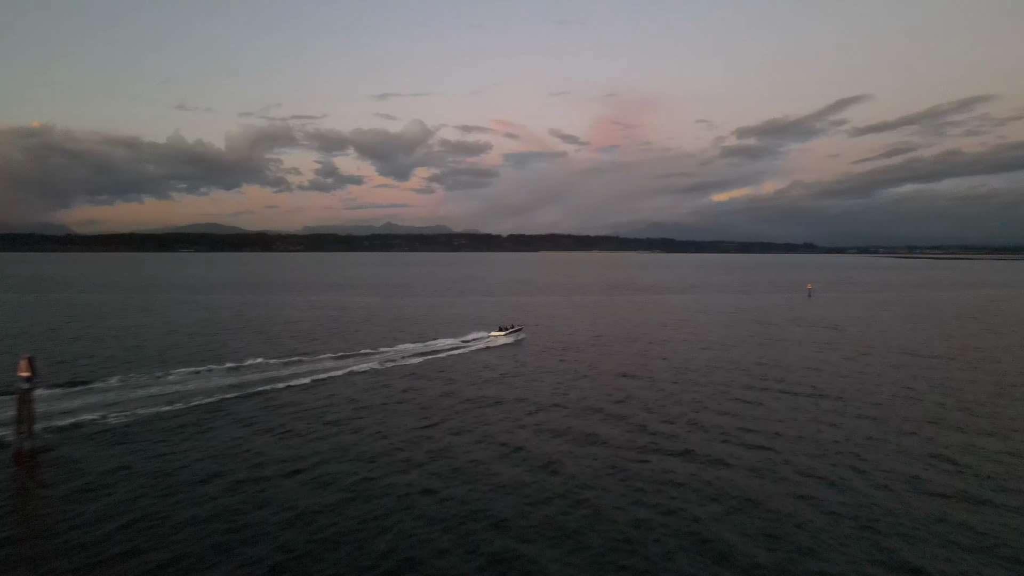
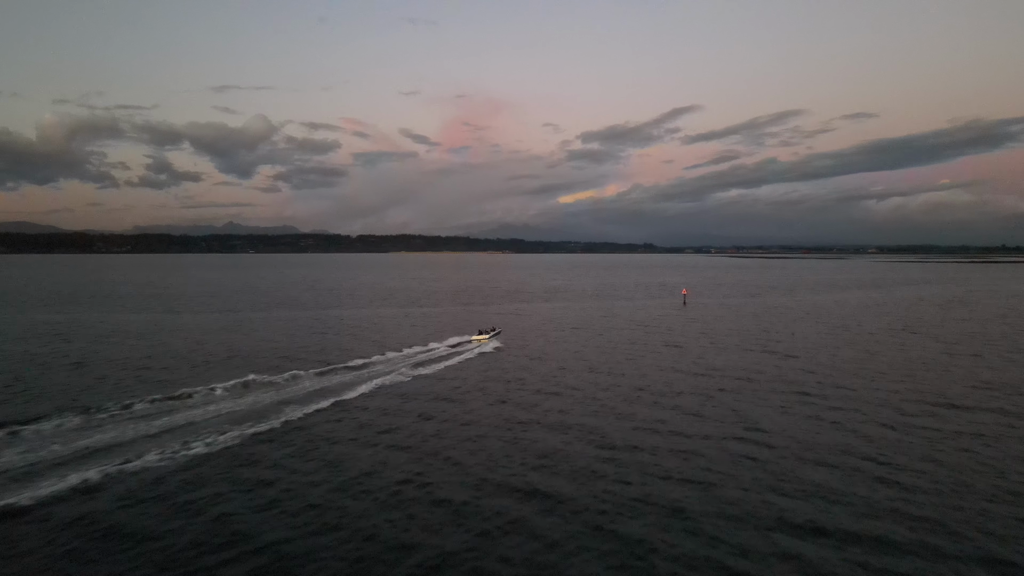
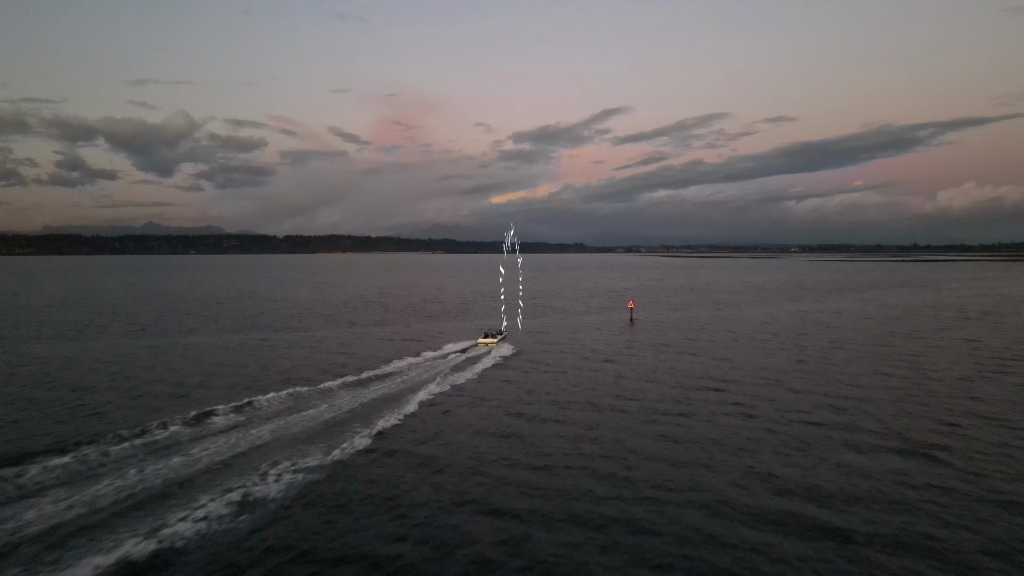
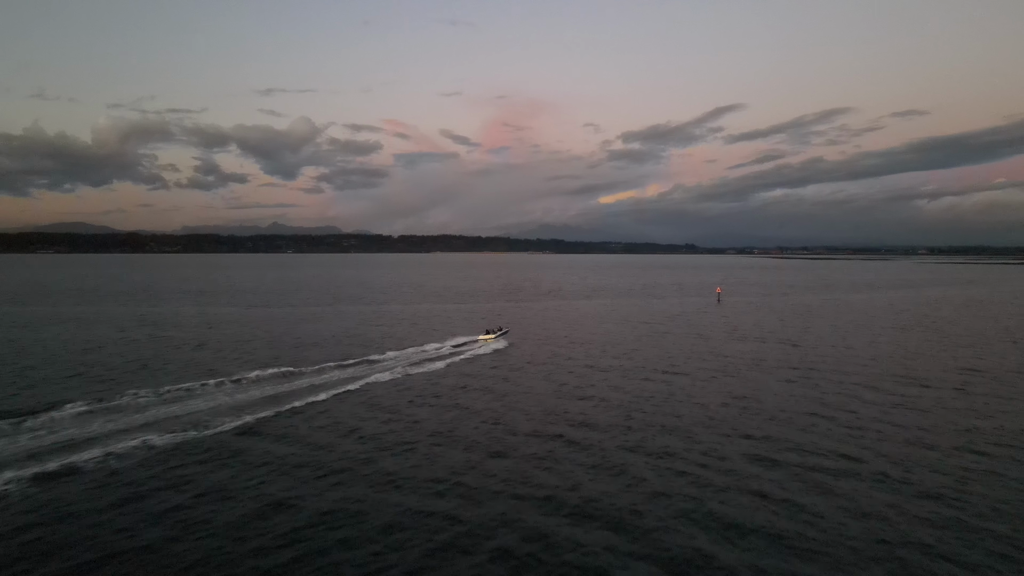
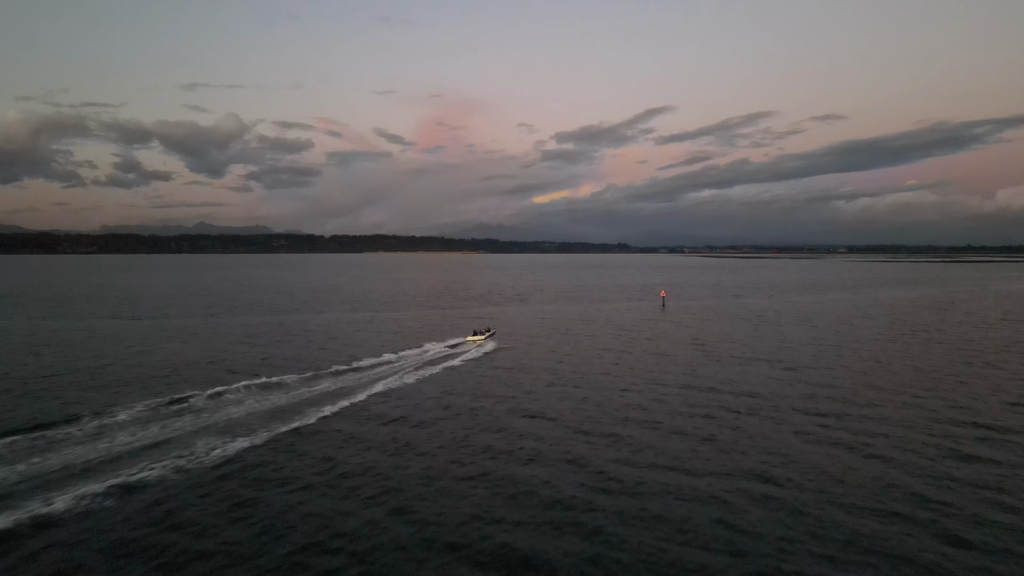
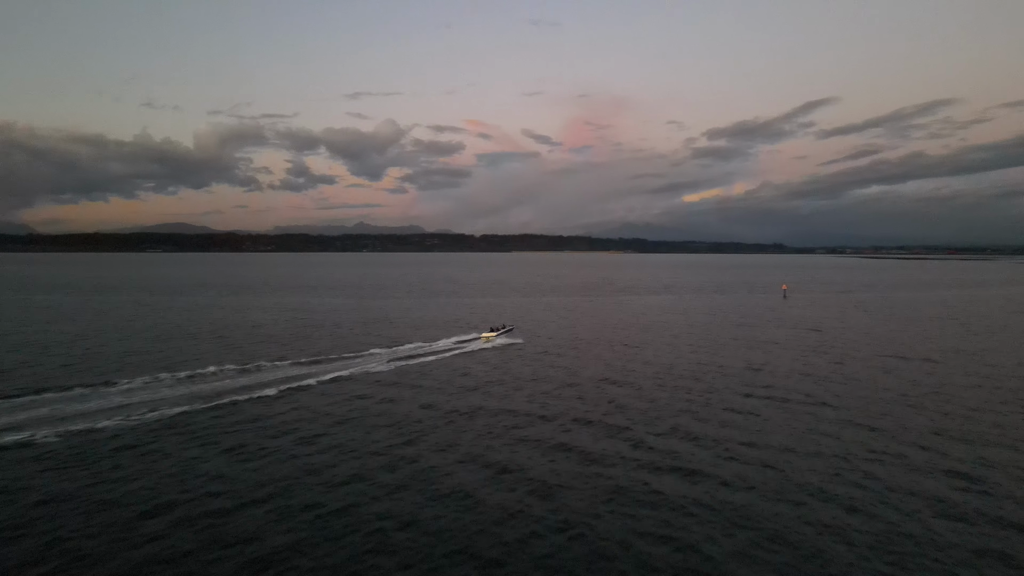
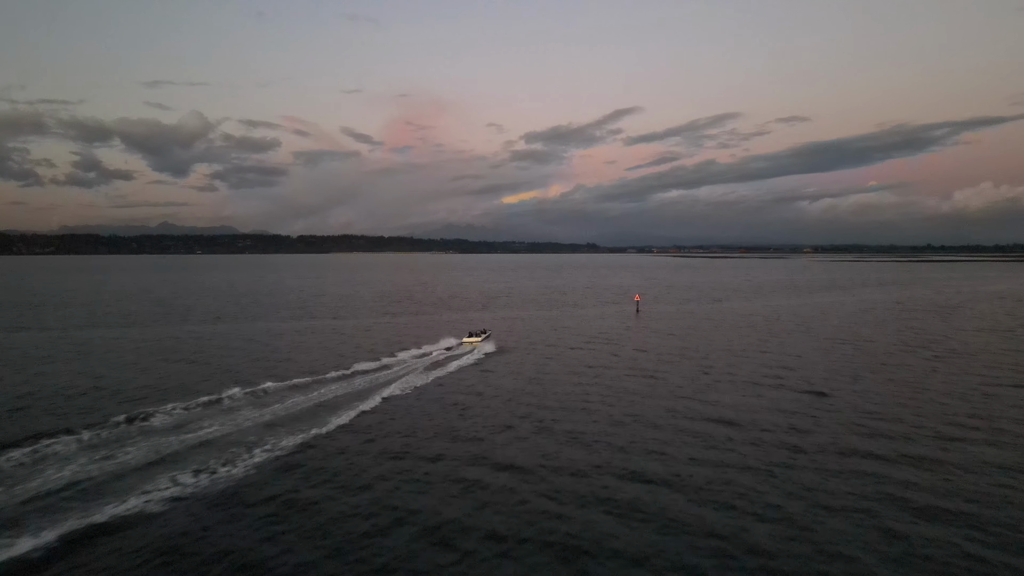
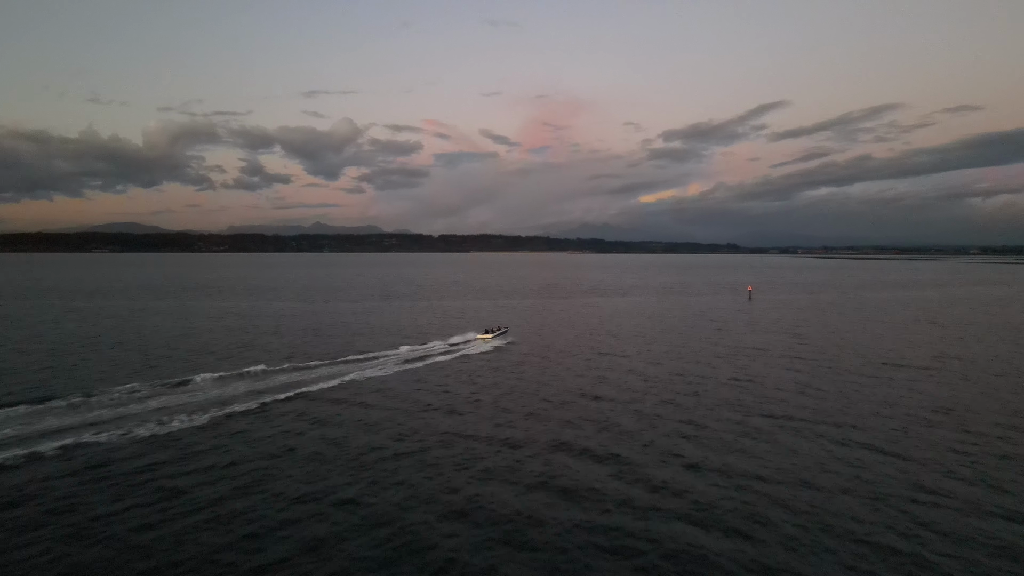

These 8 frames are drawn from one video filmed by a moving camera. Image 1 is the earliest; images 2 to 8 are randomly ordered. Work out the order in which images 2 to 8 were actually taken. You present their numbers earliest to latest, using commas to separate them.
6, 8, 4, 2, 5, 7, 3
